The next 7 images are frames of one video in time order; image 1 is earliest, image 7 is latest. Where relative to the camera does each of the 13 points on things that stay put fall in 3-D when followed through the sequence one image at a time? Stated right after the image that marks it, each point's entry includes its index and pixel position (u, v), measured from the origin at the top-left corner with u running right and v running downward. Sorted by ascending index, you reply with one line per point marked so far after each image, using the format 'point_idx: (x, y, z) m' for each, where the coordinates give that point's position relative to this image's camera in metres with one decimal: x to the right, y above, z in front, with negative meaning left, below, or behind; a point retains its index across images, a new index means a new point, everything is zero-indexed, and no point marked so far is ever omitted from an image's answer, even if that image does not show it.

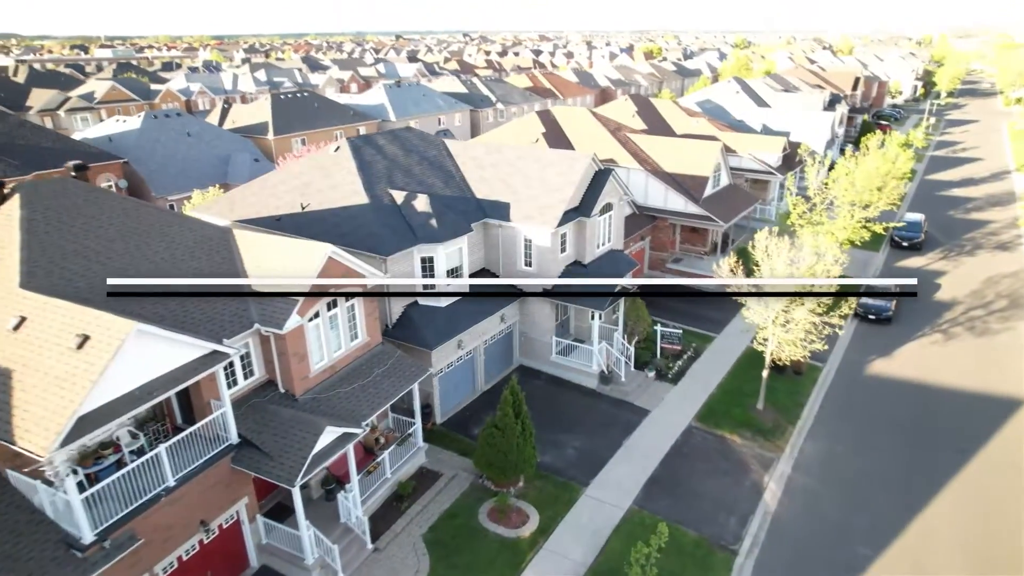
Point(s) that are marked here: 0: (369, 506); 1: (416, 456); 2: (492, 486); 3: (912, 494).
0: (-3.9, -5.9, +17.5) m
1: (-2.8, -5.0, +19.3) m
2: (-0.6, -5.8, +19.0) m
3: (+11.7, -6.0, +19.1) m
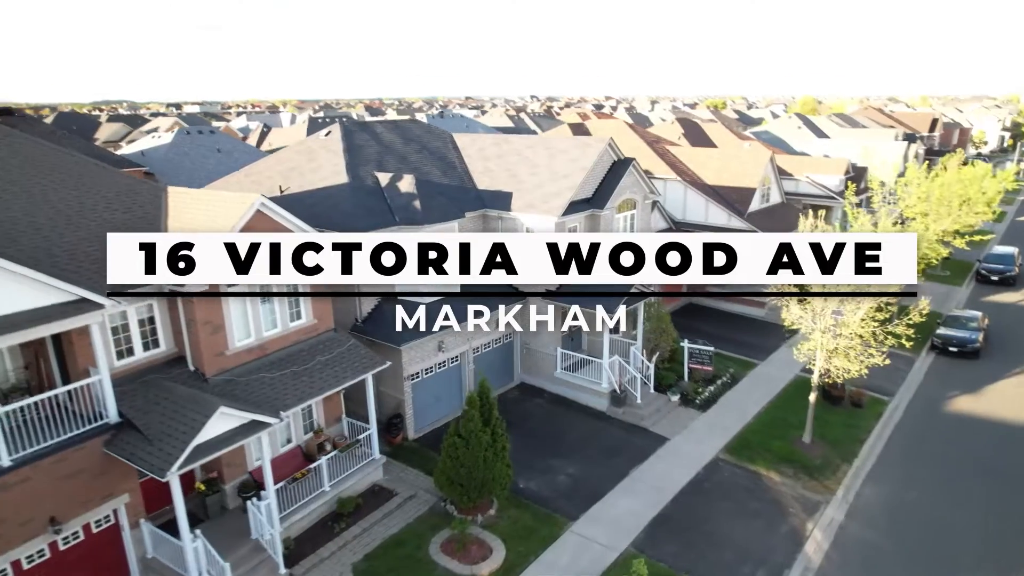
0: (-4.8, -5.2, +14.2) m
1: (-3.5, -4.4, +15.9) m
2: (-1.4, -5.3, +15.3) m
3: (+10.9, -5.8, +14.2) m
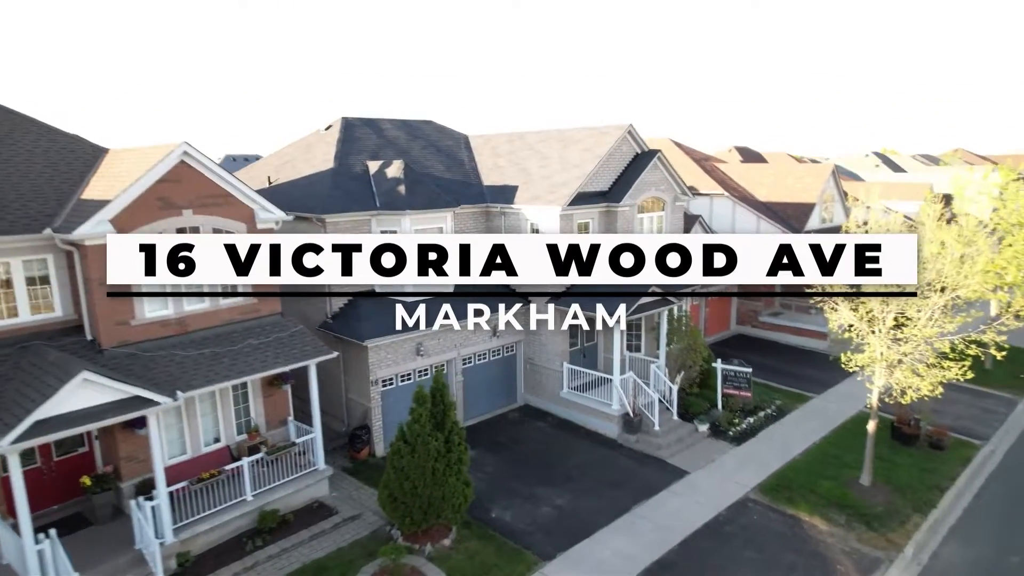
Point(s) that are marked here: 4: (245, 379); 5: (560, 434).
0: (-5.6, -4.5, +11.6) m
1: (-4.2, -3.9, +13.3) m
2: (-2.1, -4.8, +12.4) m
3: (+9.9, -5.5, +9.8) m
4: (-4.9, -1.7, +12.0) m
5: (+1.3, -4.0, +17.6) m
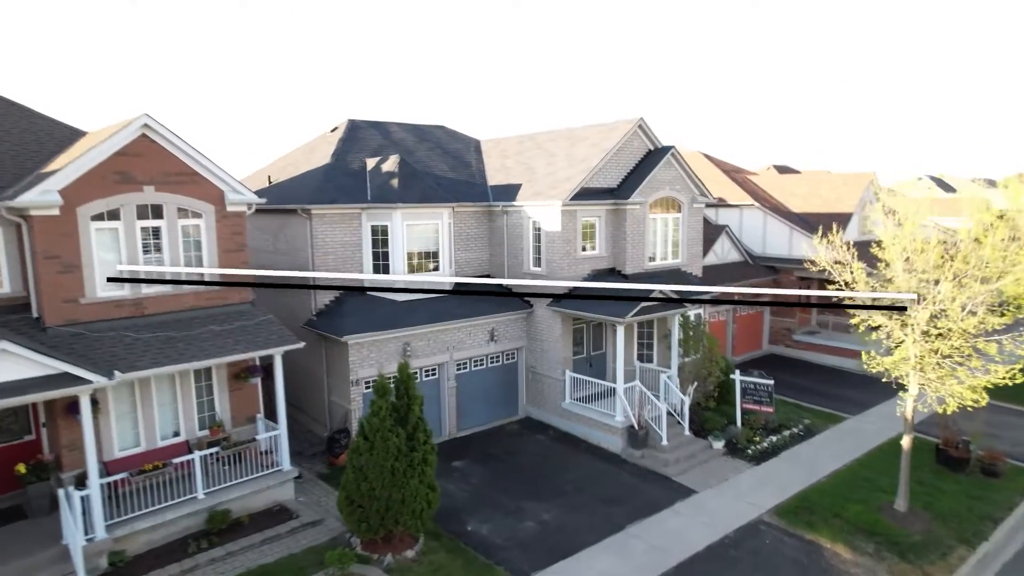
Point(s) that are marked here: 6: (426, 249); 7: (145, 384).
0: (-6.2, -4.1, +10.7) m
1: (-4.6, -3.6, +12.2) m
2: (-2.6, -4.4, +11.1) m
3: (+9.2, -5.2, +7.7) m
4: (-5.3, -1.3, +11.1) m
5: (+1.2, -4.0, +16.2) m
6: (-2.2, +1.0, +16.8) m
7: (-6.7, -1.7, +11.9) m
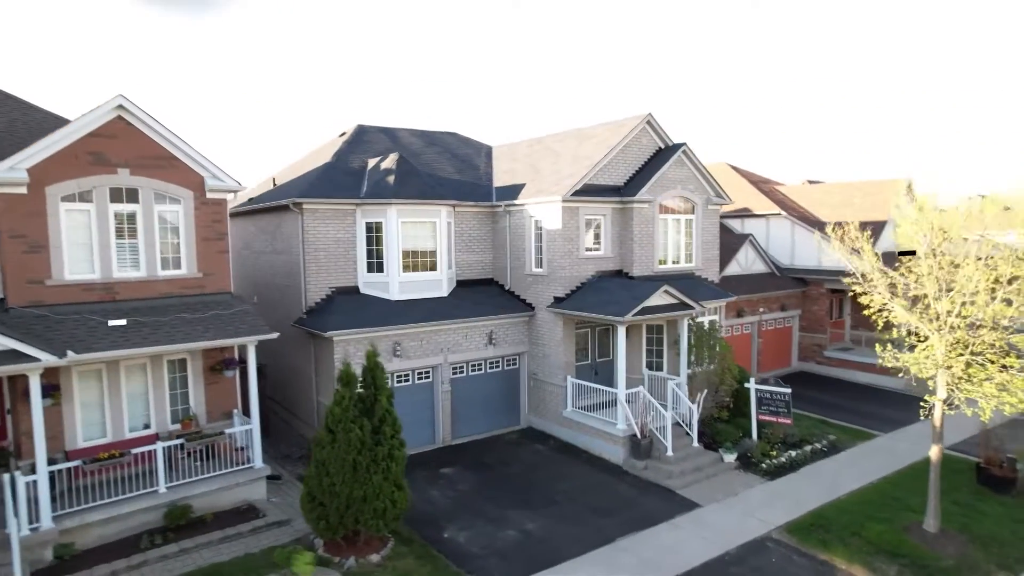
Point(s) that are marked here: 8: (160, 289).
0: (-6.6, -3.8, +10.2) m
1: (-4.9, -3.4, +11.6) m
2: (-3.1, -4.2, +10.4) m
3: (+8.5, -4.8, +6.2) m
4: (-5.7, -1.0, +10.7) m
5: (+1.1, -4.0, +15.2) m
6: (-2.2, +1.0, +16.3) m
7: (-7.1, -1.5, +11.5) m
8: (-6.5, 0.0, +11.9) m
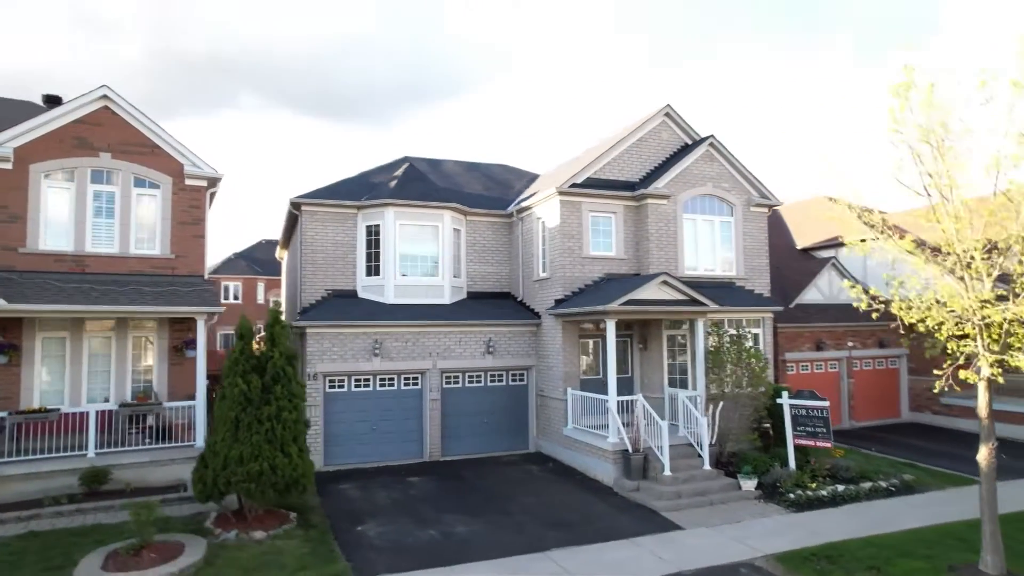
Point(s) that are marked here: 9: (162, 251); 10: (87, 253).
0: (-7.9, -3.0, +10.2) m
1: (-5.9, -2.9, +11.3) m
2: (-4.4, -3.4, +9.5) m
3: (+5.8, -3.3, +2.7) m
4: (-6.9, -0.4, +10.9) m
5: (+0.7, -3.8, +13.2) m
6: (-2.1, +0.8, +15.7) m
7: (-8.0, -1.0, +11.9) m
8: (-7.3, +0.4, +12.4) m
9: (-6.8, +0.7, +12.7) m
10: (-7.9, +0.7, +12.1) m
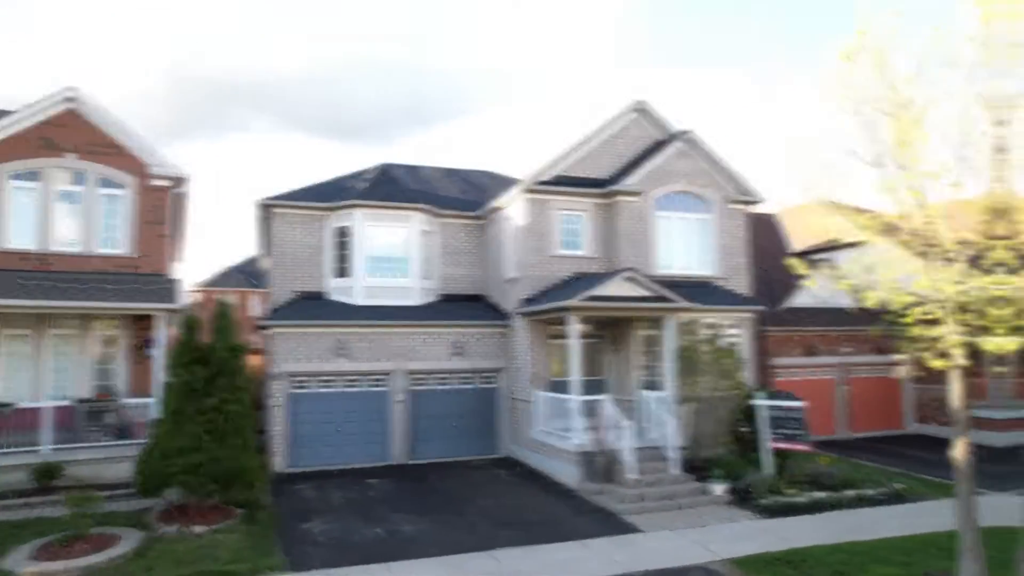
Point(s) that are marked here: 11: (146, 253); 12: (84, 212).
0: (-8.6, -3.0, +10.0) m
1: (-6.6, -2.8, +11.0) m
2: (-5.1, -3.3, +9.2) m
3: (+4.9, -2.9, +2.1) m
4: (-7.6, -0.3, +10.8) m
5: (+0.1, -3.8, +12.7) m
6: (-2.7, +0.8, +15.5) m
7: (-8.6, -0.9, +11.8) m
8: (-7.9, +0.4, +12.3) m
9: (-7.5, +0.7, +12.6) m
10: (-8.6, +0.7, +12.1) m
11: (-7.2, +0.7, +12.7) m
12: (-8.1, +1.5, +12.4) m
